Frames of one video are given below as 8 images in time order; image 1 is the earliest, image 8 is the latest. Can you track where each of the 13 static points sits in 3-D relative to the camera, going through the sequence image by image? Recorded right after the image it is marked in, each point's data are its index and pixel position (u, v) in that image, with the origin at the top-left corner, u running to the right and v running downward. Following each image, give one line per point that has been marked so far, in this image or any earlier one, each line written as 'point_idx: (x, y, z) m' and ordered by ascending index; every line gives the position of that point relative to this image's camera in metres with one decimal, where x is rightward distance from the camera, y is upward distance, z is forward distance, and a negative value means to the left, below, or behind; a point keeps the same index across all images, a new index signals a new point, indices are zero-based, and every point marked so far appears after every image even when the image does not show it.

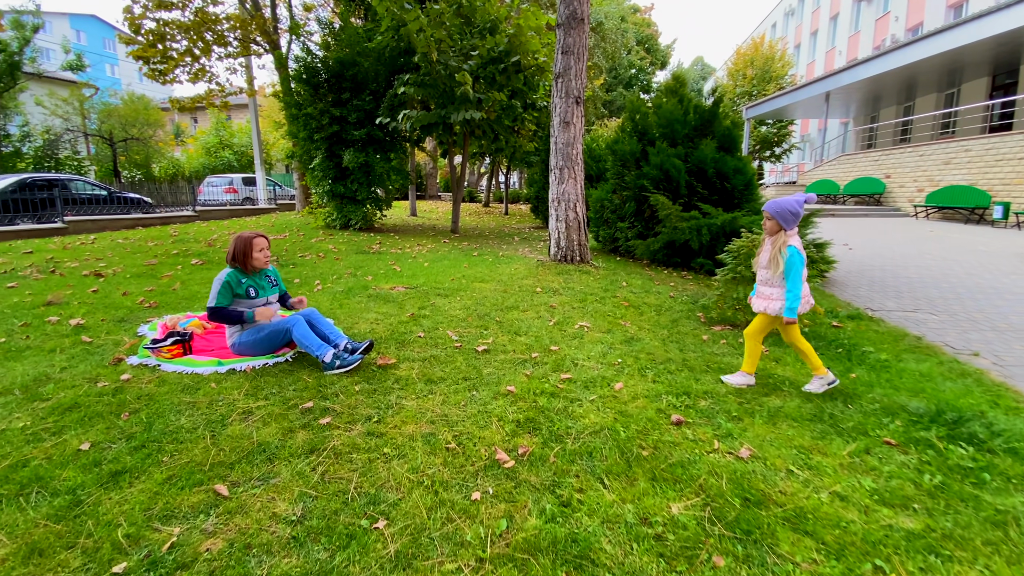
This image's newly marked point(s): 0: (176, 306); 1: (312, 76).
0: (-4.1, -0.2, +6.4) m
1: (-5.2, +5.6, +13.8) m
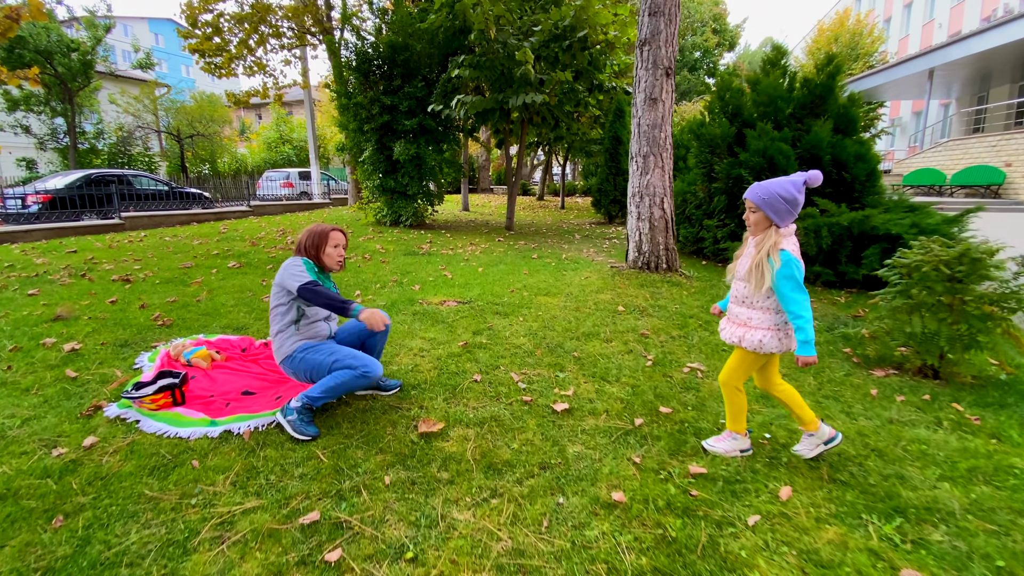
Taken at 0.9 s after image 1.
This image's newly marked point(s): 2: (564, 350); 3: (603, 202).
0: (-3.3, -0.4, +5.4) m
1: (-3.6, +5.5, +12.8) m
2: (+0.5, -0.6, +4.7) m
3: (+2.9, +2.8, +16.7) m
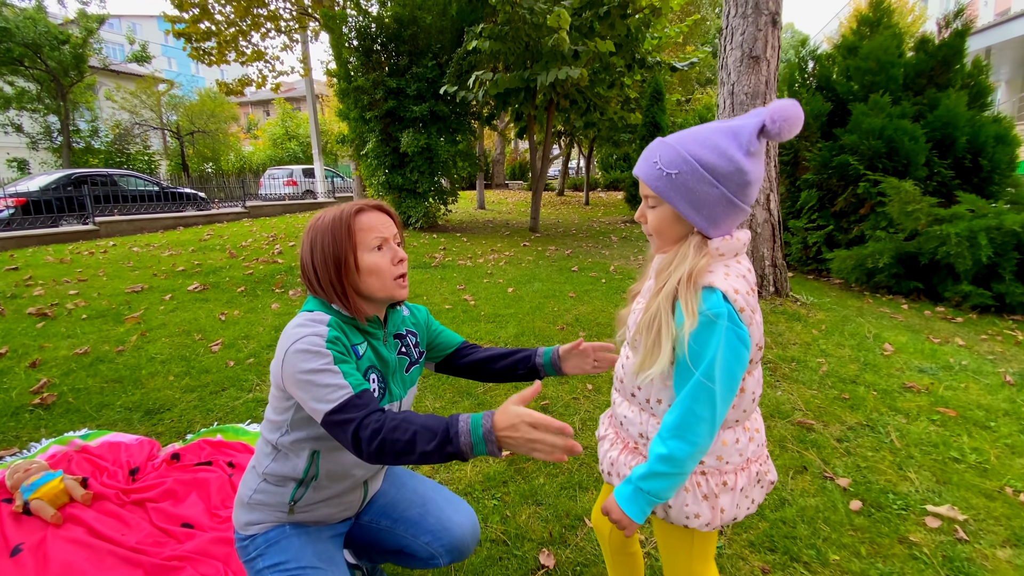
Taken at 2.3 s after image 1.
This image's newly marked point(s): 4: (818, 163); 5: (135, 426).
0: (-2.9, -0.8, +3.6) m
1: (-3.0, +5.2, +10.8) m
2: (+0.9, -1.0, +2.7) m
3: (+3.6, +2.5, +14.6) m
4: (+4.1, +1.7, +7.1) m
5: (-2.4, -0.9, +3.2) m
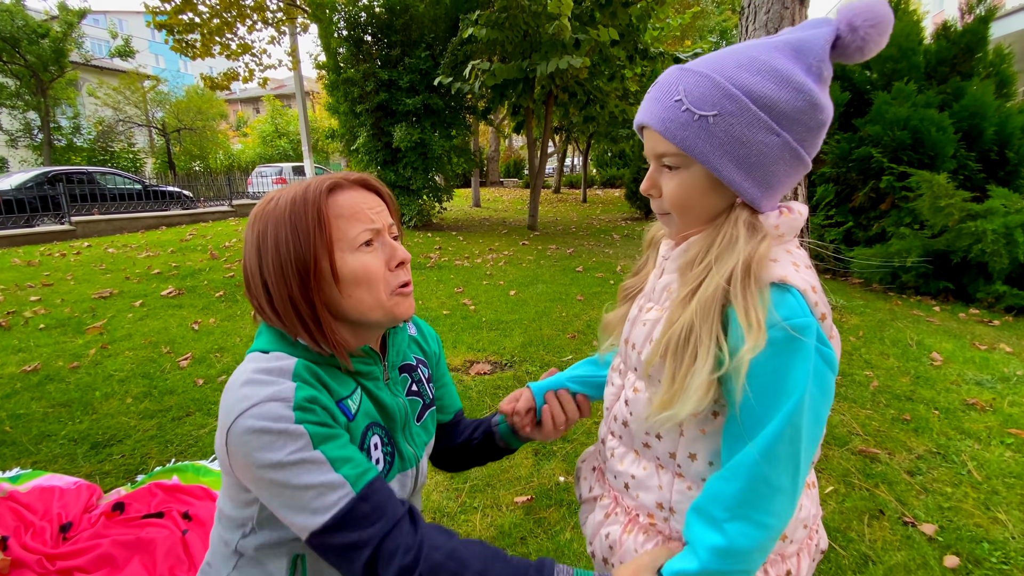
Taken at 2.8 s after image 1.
0: (-2.8, -0.8, +3.1) m
1: (-3.1, +5.2, +10.3) m
2: (+1.0, -1.0, +2.3) m
3: (+3.5, +2.5, +14.2) m
4: (+4.1, +1.7, +6.6) m
5: (-2.3, -0.9, +2.7) m
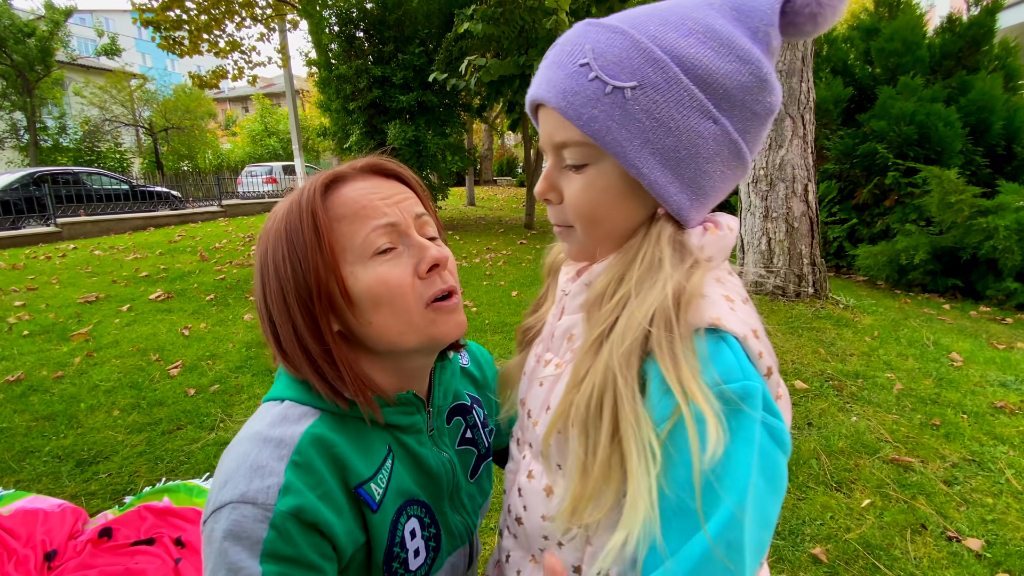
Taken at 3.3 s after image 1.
0: (-2.8, -0.9, +2.9) m
1: (-3.2, +5.2, +10.1) m
2: (+1.1, -1.0, +2.2) m
3: (+3.4, +2.6, +14.1) m
4: (+4.1, +1.7, +6.5) m
5: (-2.2, -1.0, +2.6) m
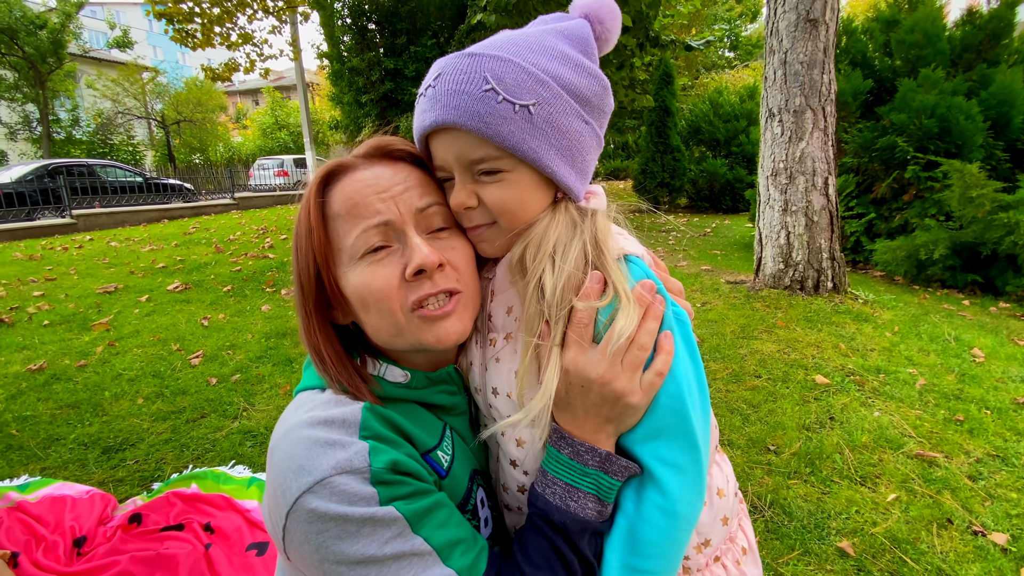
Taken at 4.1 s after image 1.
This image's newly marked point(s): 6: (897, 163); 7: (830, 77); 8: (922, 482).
0: (-2.7, -0.8, +2.9) m
1: (-2.9, +5.3, +10.1) m
2: (+1.2, -1.0, +2.1) m
3: (+3.6, +2.7, +14.0) m
4: (+4.3, +1.8, +6.4) m
5: (-2.1, -0.9, +2.6) m
6: (+4.6, +1.5, +6.2) m
7: (+2.7, +1.8, +4.4) m
8: (+1.9, -0.9, +2.4) m
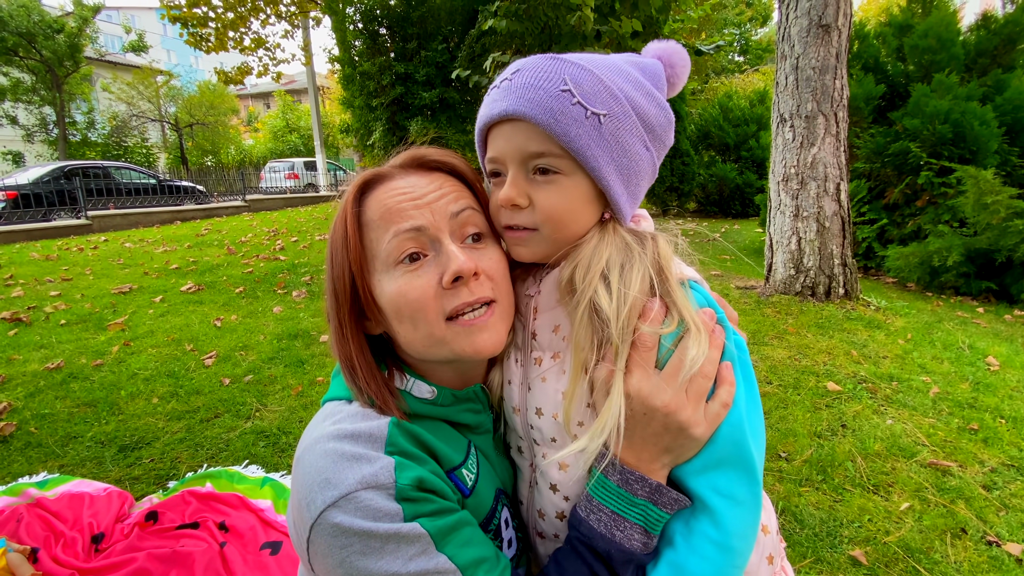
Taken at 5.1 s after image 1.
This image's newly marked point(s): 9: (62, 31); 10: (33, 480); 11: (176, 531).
0: (-2.6, -0.8, +3.0) m
1: (-2.7, +5.3, +10.2) m
2: (+1.2, -1.0, +2.1) m
3: (+3.9, +2.6, +14.0) m
4: (+4.4, +1.7, +6.4) m
5: (-2.1, -0.9, +2.6) m
6: (+4.7, +1.4, +6.2) m
7: (+2.8, +1.7, +4.4) m
8: (+1.9, -0.9, +2.4) m
9: (-14.1, +8.1, +16.4) m
10: (-2.3, -0.9, +2.5) m
11: (-1.4, -1.0, +2.1) m
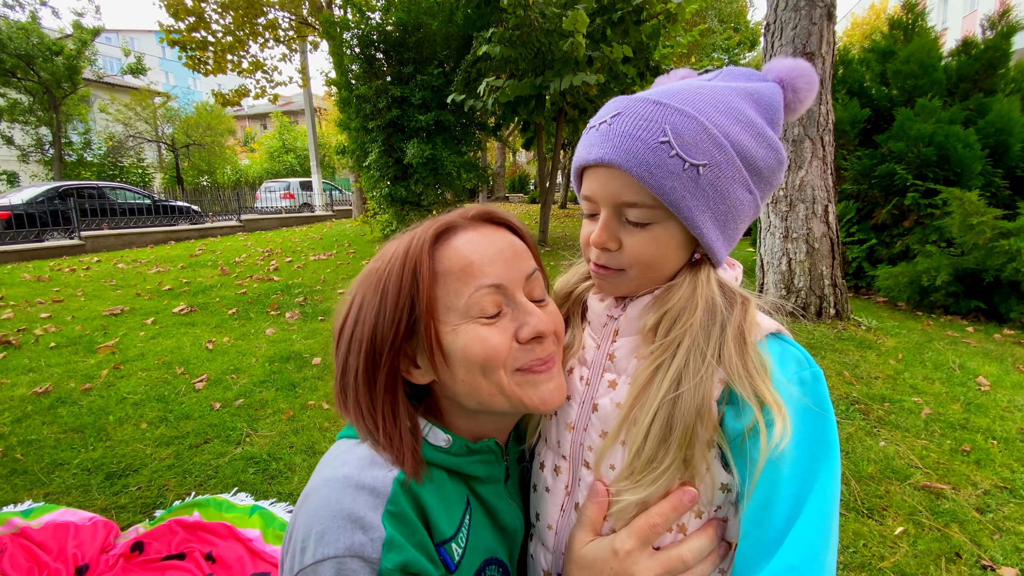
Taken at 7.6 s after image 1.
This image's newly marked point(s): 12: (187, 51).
0: (-2.6, -0.9, +2.9) m
1: (-2.8, +4.9, +10.3) m
2: (+1.2, -1.1, +2.1) m
3: (+3.7, +2.1, +14.1) m
4: (+4.4, +1.4, +6.5) m
5: (-2.1, -1.0, +2.6) m
6: (+4.6, +1.2, +6.3) m
7: (+2.7, +1.6, +4.5) m
8: (+1.9, -1.0, +2.4) m
9: (-14.3, +7.5, +16.6) m
10: (-2.3, -1.0, +2.4) m
11: (-1.4, -1.1, +2.1) m
12: (-6.0, +4.3, +9.5) m
